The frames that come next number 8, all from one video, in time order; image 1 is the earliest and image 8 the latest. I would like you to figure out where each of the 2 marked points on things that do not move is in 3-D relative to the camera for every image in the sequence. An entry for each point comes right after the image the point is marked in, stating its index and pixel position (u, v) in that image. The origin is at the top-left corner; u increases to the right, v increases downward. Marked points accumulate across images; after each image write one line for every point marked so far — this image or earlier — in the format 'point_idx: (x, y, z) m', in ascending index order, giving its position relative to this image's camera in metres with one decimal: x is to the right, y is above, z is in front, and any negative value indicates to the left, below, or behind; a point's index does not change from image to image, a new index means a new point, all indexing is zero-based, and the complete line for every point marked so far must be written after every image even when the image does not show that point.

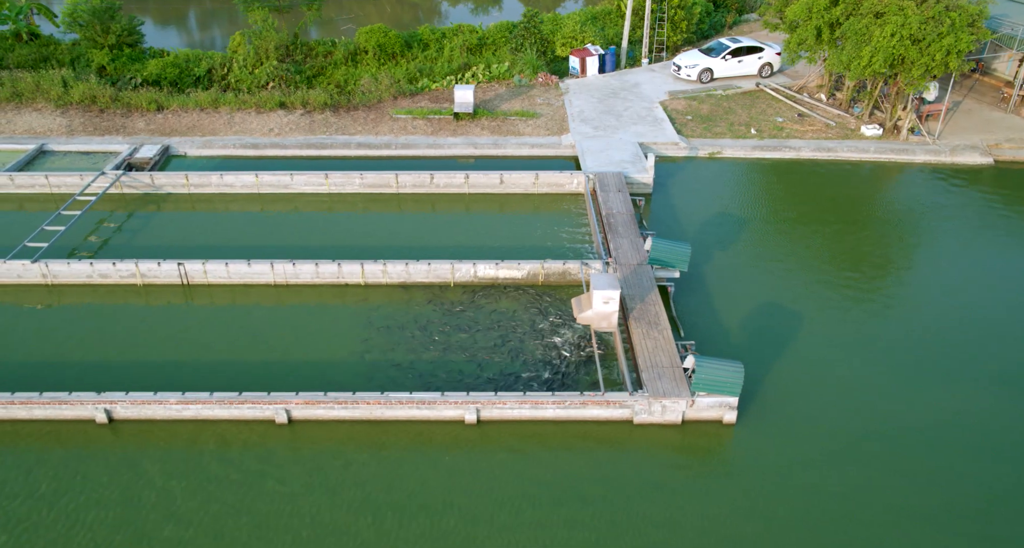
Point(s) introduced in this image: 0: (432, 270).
0: (-1.3, +0.1, +13.5) m
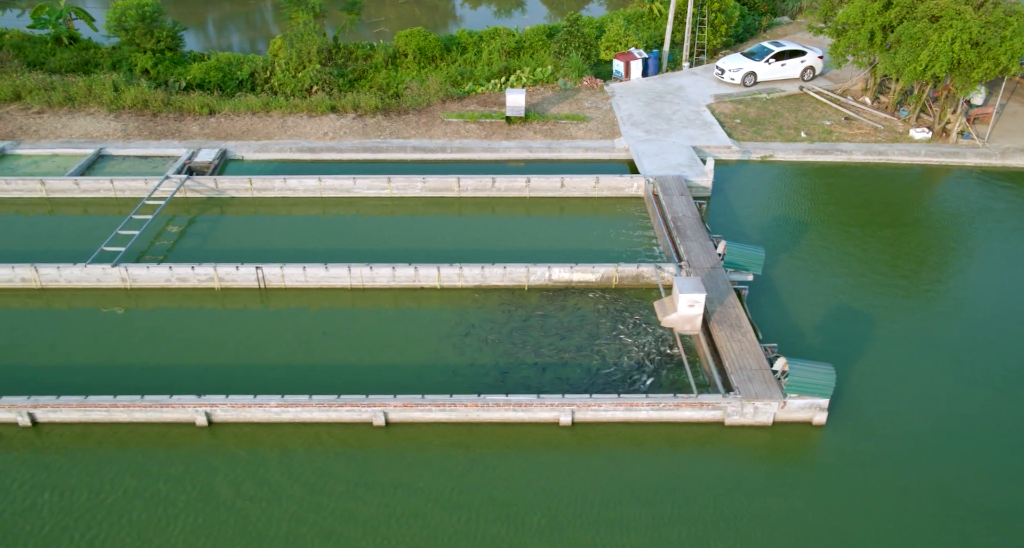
0: (-0.1, 0.0, +13.7) m
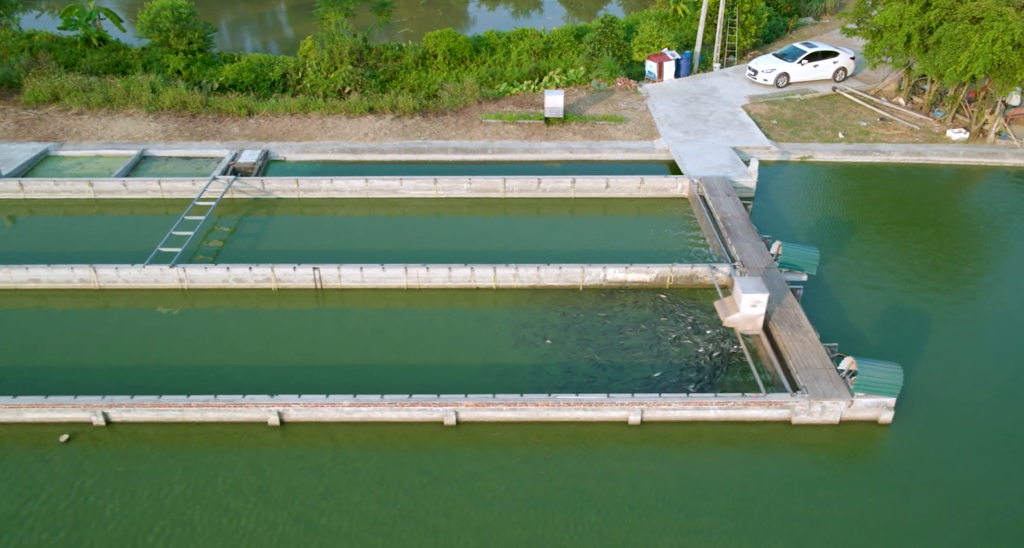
0: (+0.9, 0.0, +13.8) m
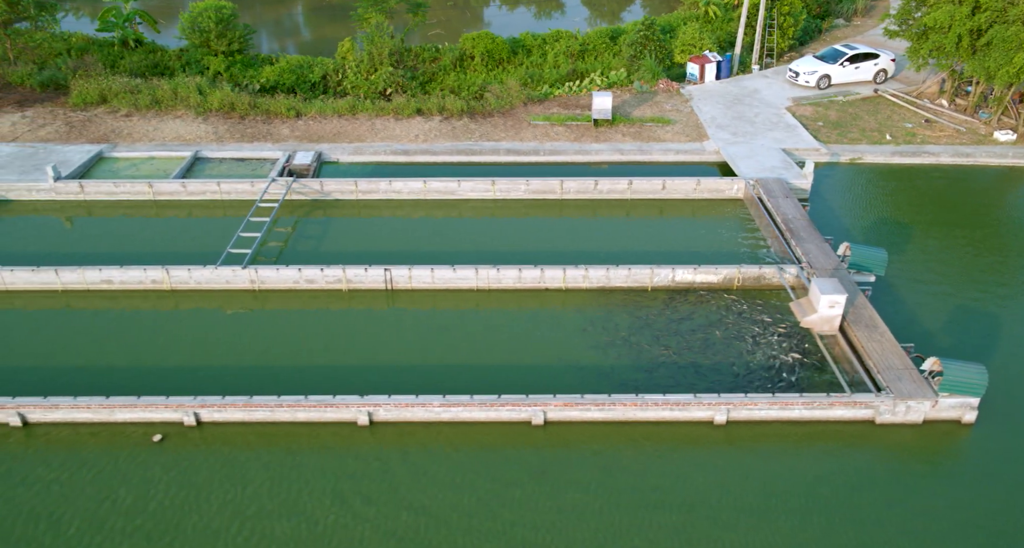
0: (+2.1, 0.0, +13.9) m
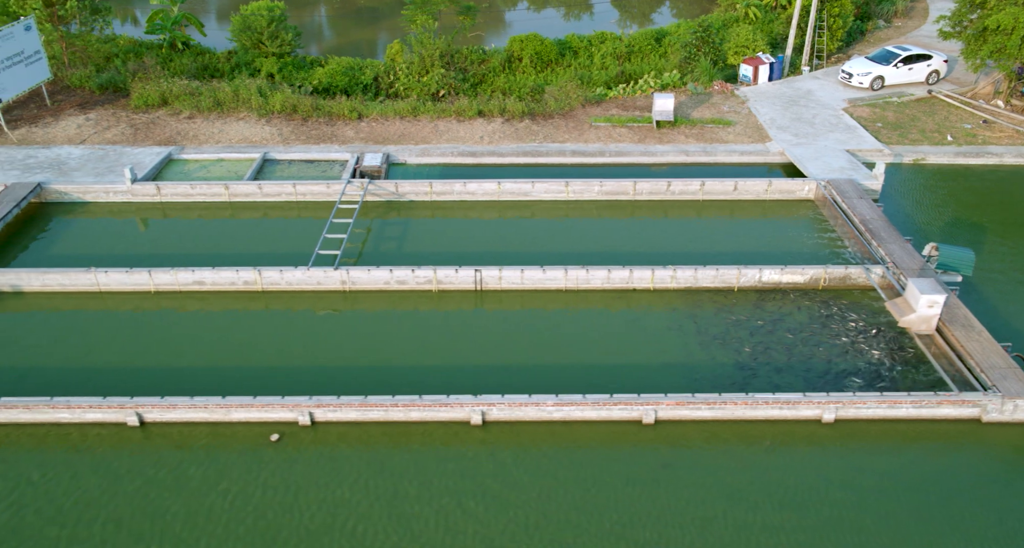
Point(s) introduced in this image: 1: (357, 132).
0: (+3.7, 0.0, +14.0) m
1: (-3.8, +3.5, +19.5) m
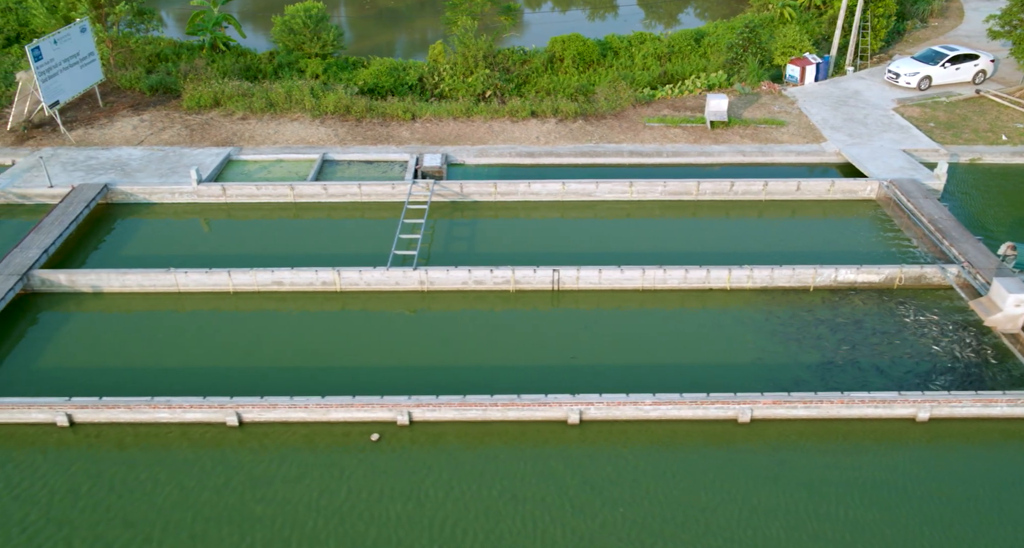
0: (+5.0, 0.0, +14.0) m
1: (-2.5, +3.5, +19.6) m
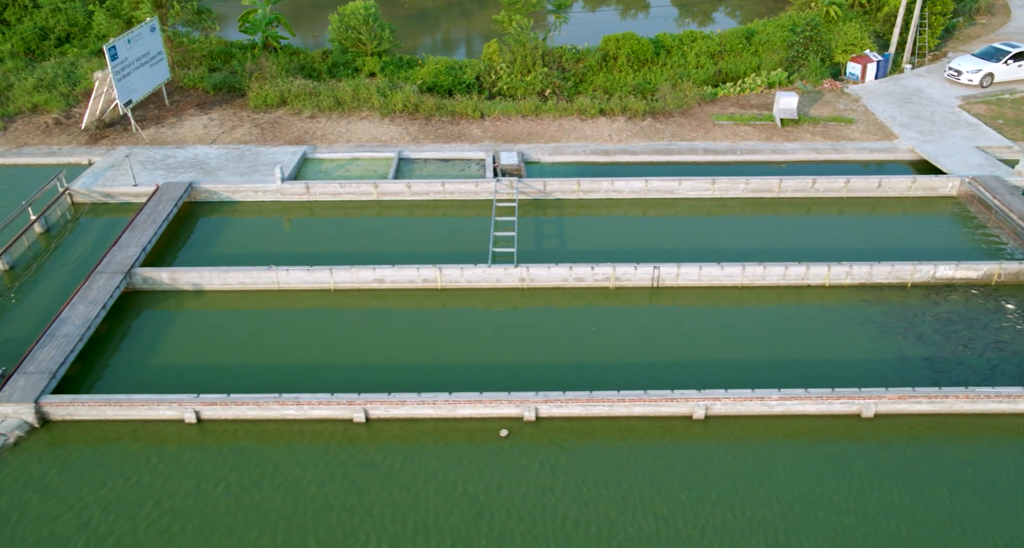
0: (+6.8, +0.1, +14.1) m
1: (-0.7, +3.6, +19.6) m
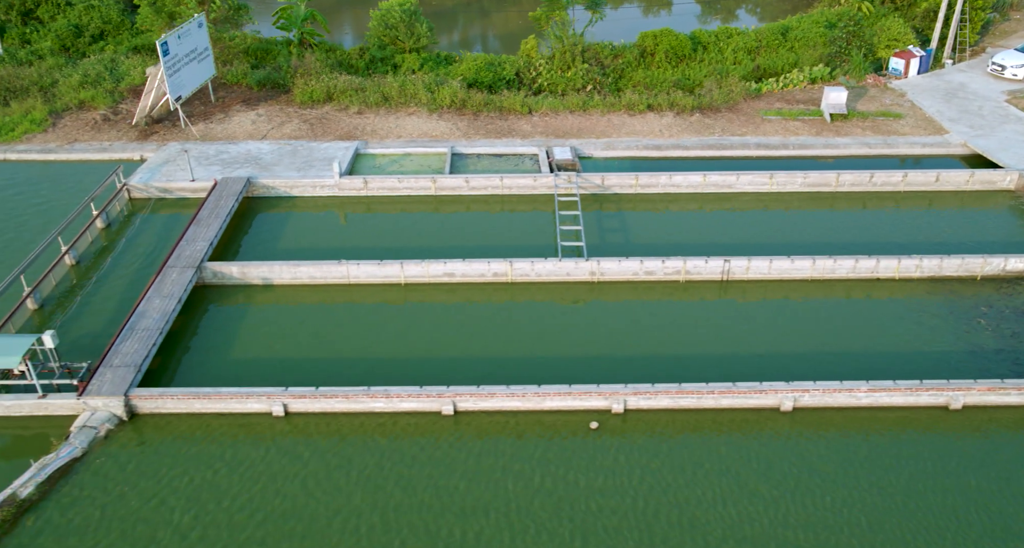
0: (+8.1, +0.2, +14.0) m
1: (+0.5, +3.7, +19.6) m
